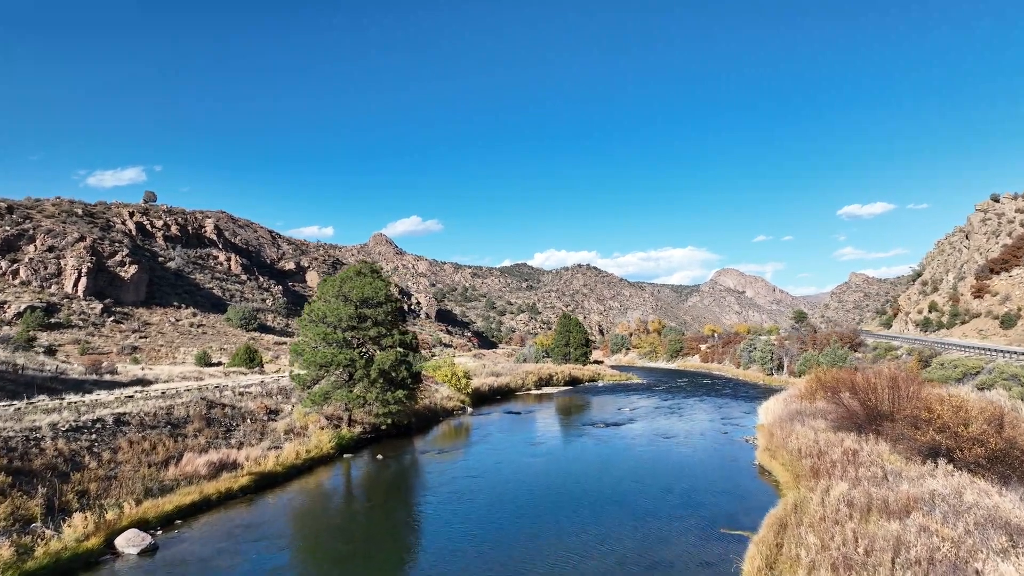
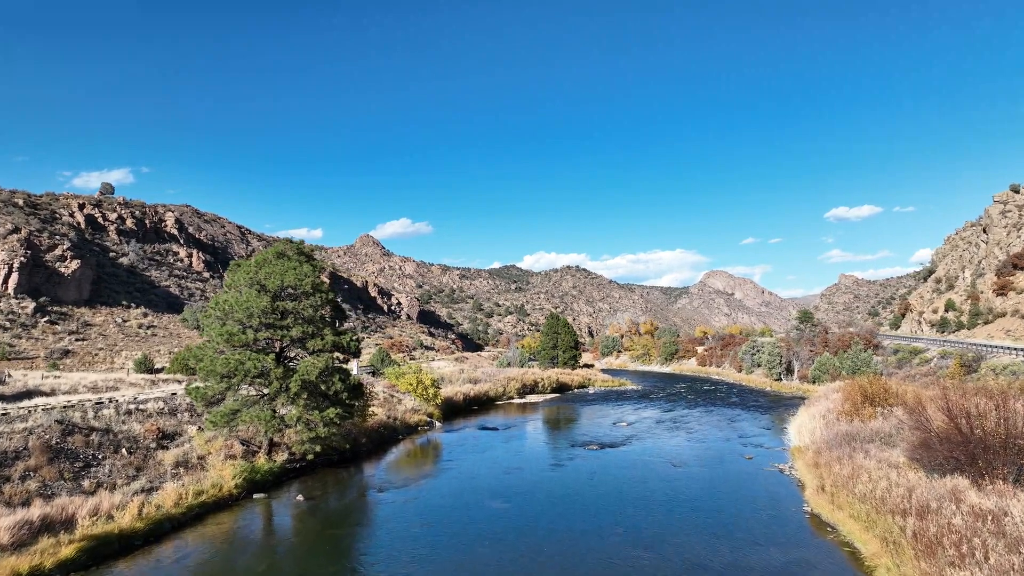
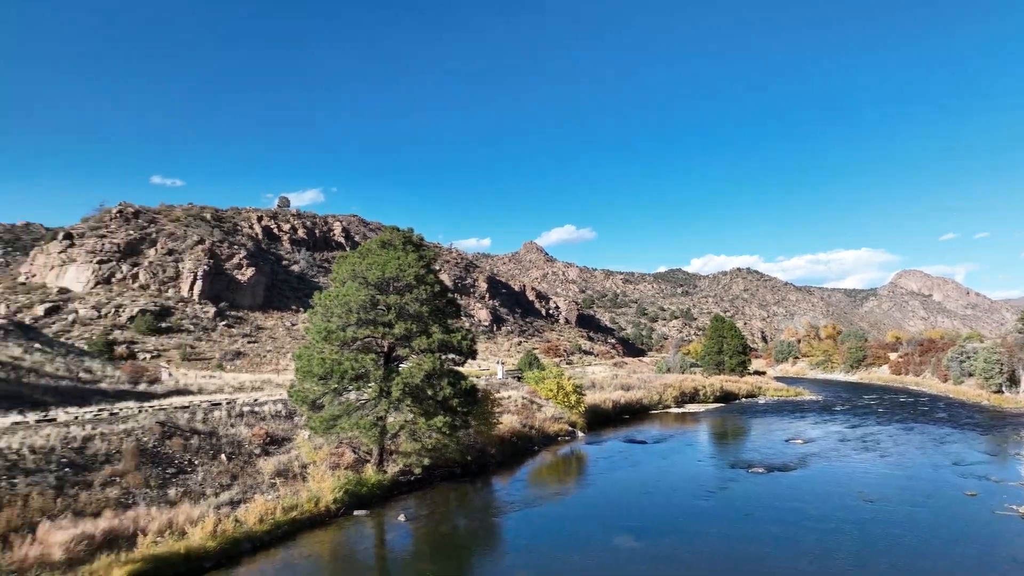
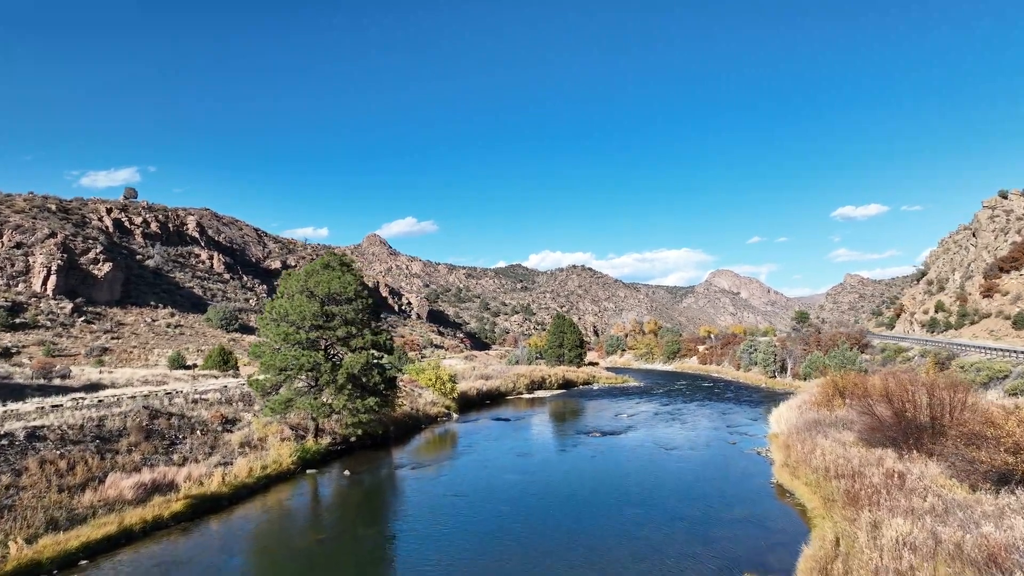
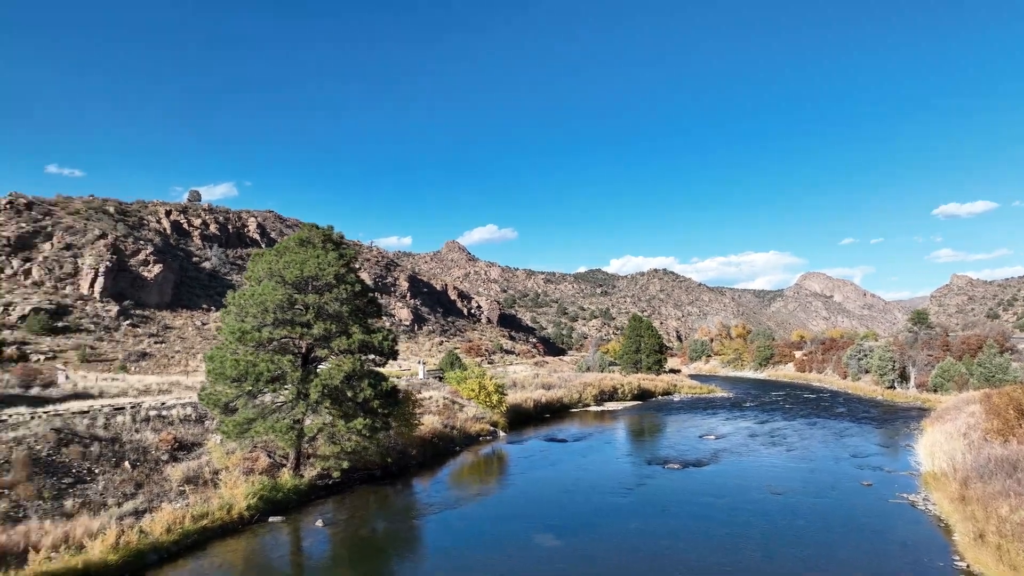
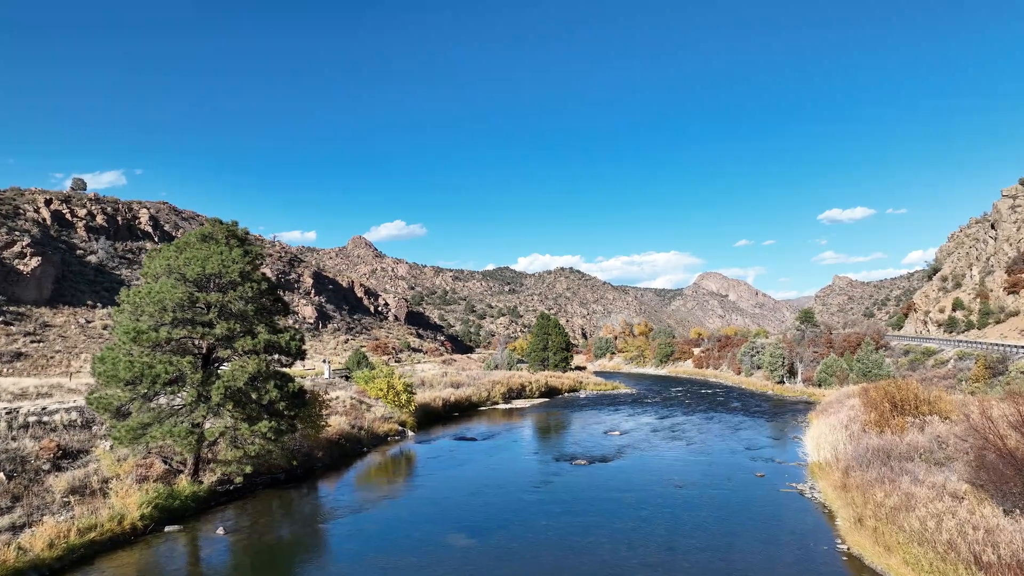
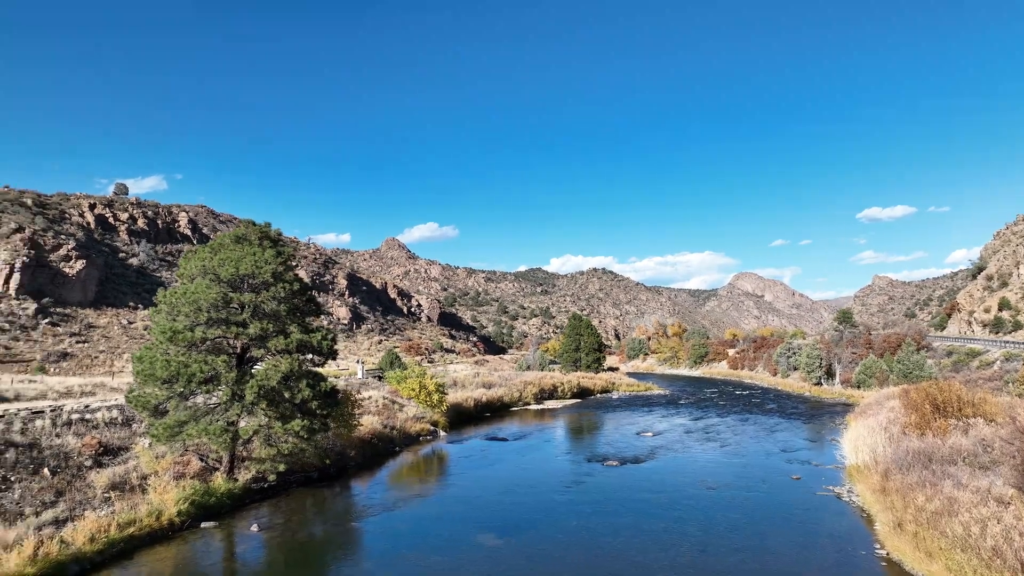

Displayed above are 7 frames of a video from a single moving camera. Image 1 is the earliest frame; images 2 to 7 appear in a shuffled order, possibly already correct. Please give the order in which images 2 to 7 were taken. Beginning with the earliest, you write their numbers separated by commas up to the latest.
4, 2, 6, 7, 5, 3
